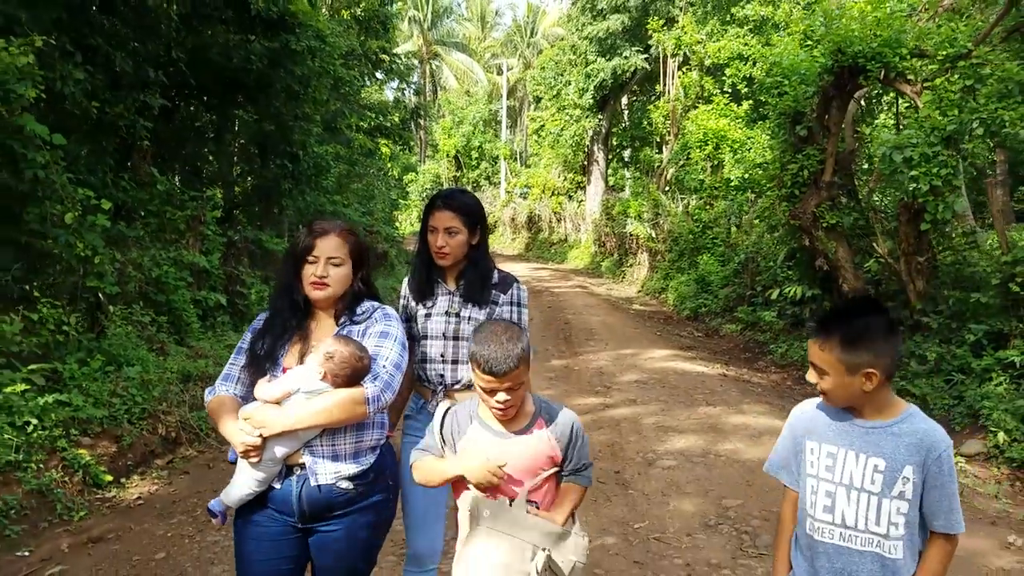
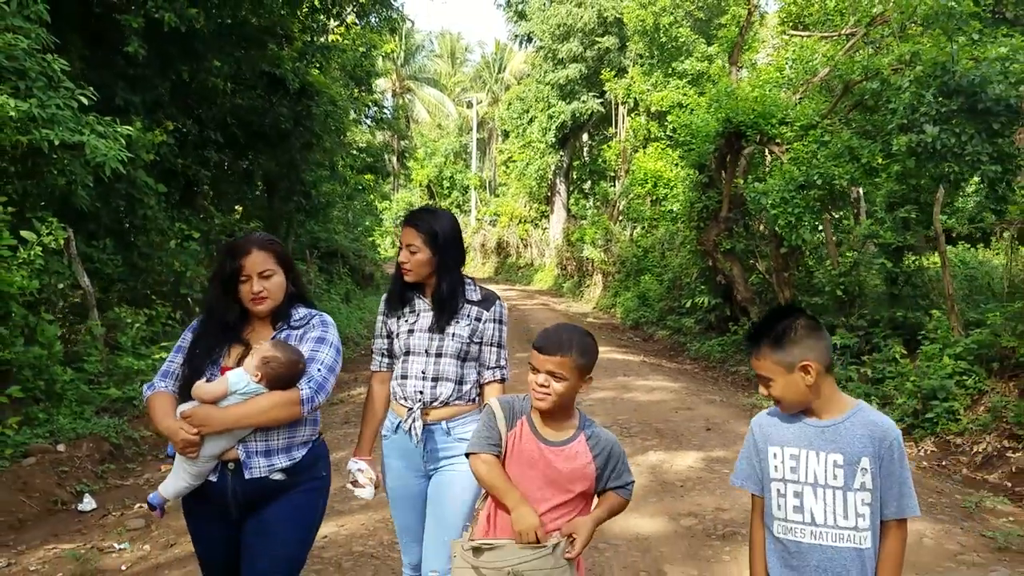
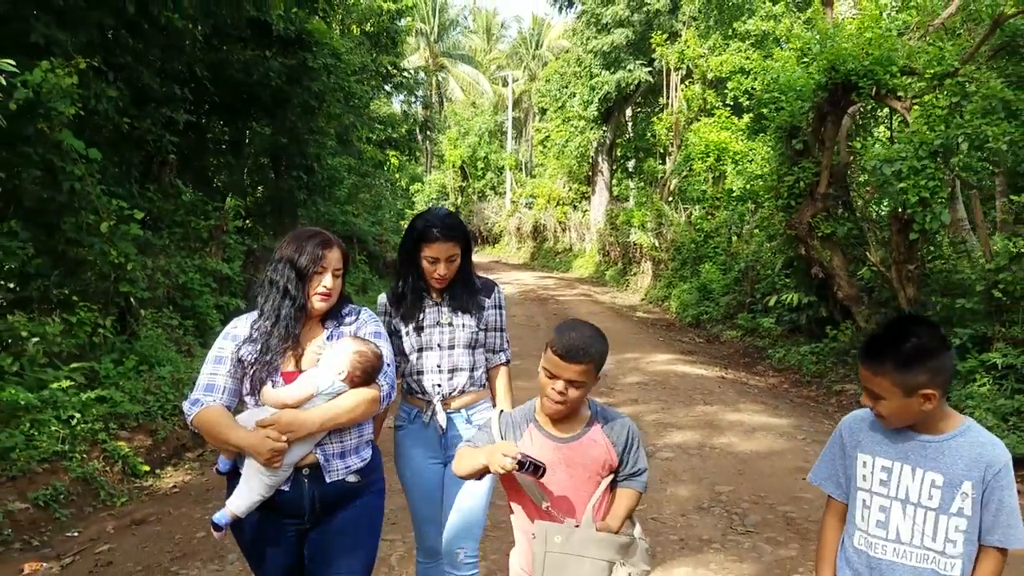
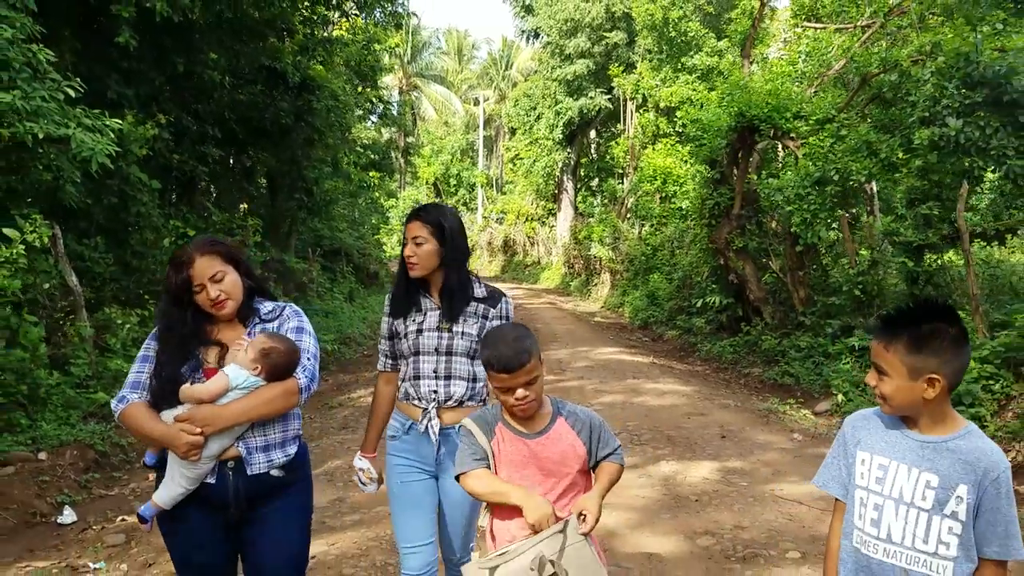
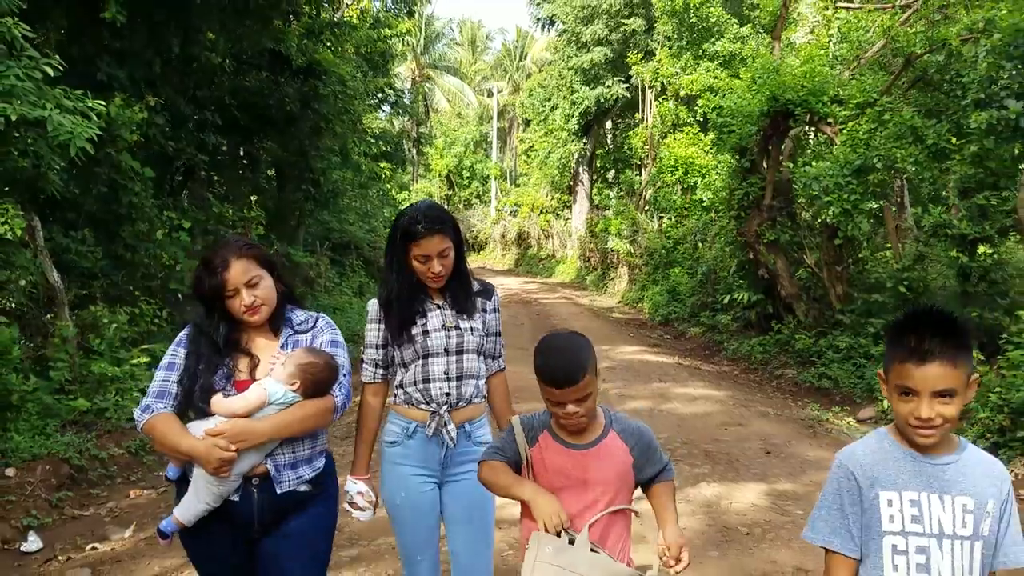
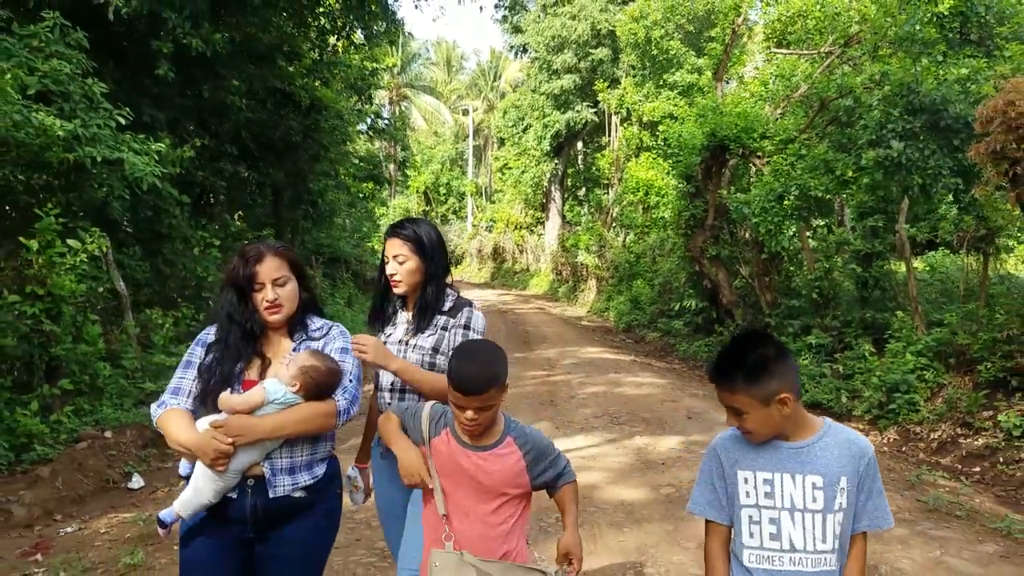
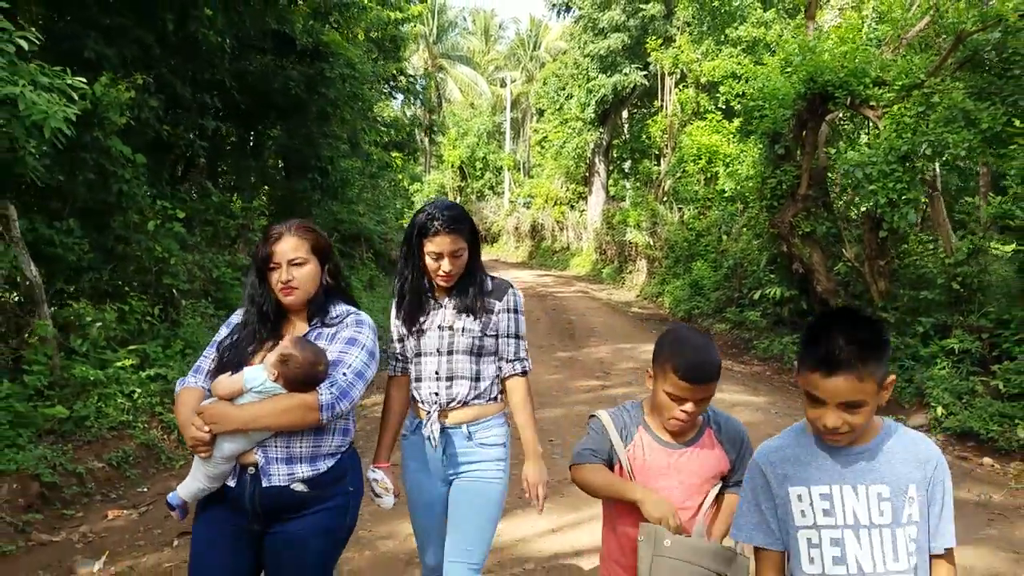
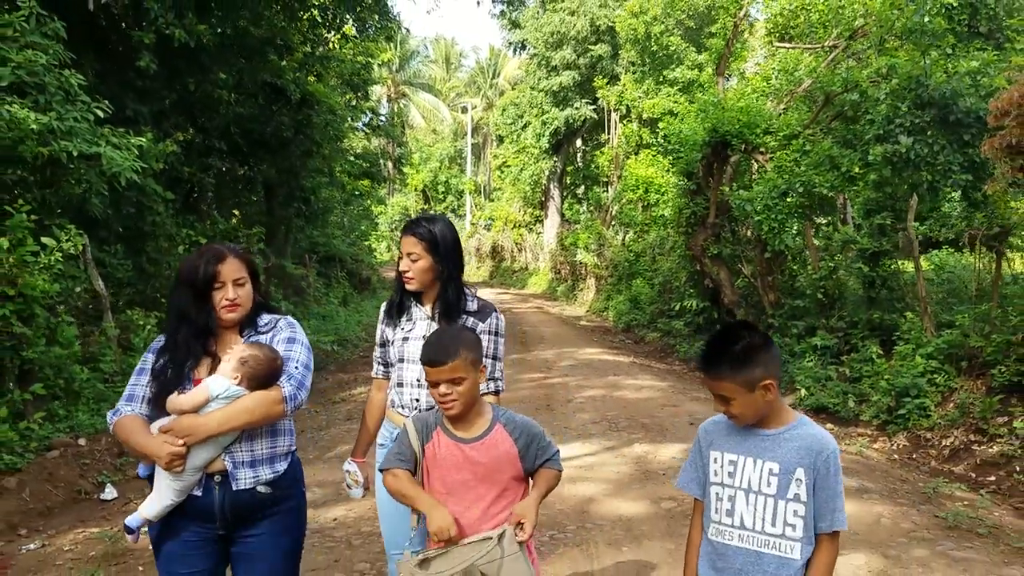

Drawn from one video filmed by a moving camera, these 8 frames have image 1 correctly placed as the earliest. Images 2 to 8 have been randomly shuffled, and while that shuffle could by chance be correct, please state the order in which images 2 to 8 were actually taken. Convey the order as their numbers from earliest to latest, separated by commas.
3, 7, 5, 4, 2, 8, 6
